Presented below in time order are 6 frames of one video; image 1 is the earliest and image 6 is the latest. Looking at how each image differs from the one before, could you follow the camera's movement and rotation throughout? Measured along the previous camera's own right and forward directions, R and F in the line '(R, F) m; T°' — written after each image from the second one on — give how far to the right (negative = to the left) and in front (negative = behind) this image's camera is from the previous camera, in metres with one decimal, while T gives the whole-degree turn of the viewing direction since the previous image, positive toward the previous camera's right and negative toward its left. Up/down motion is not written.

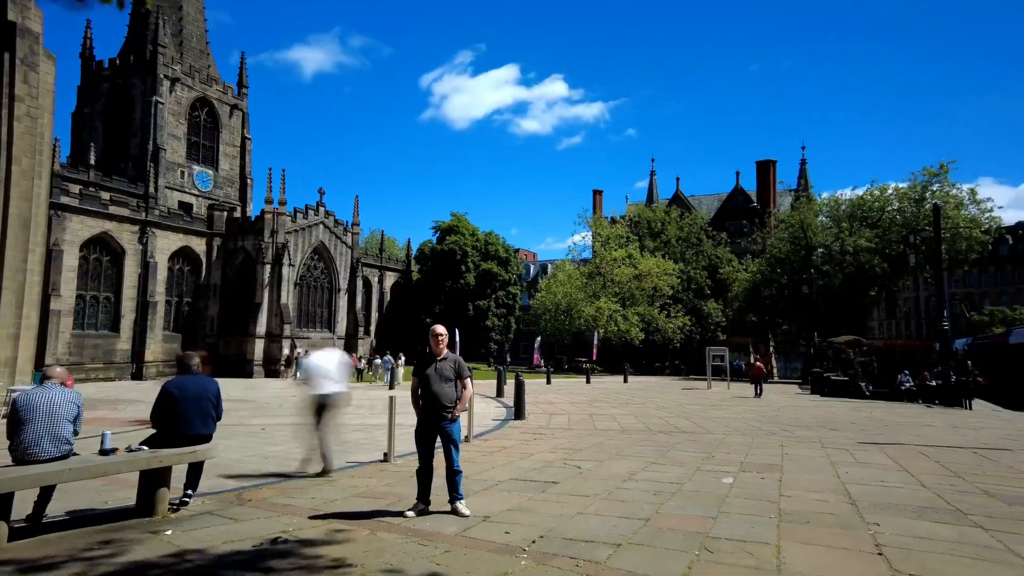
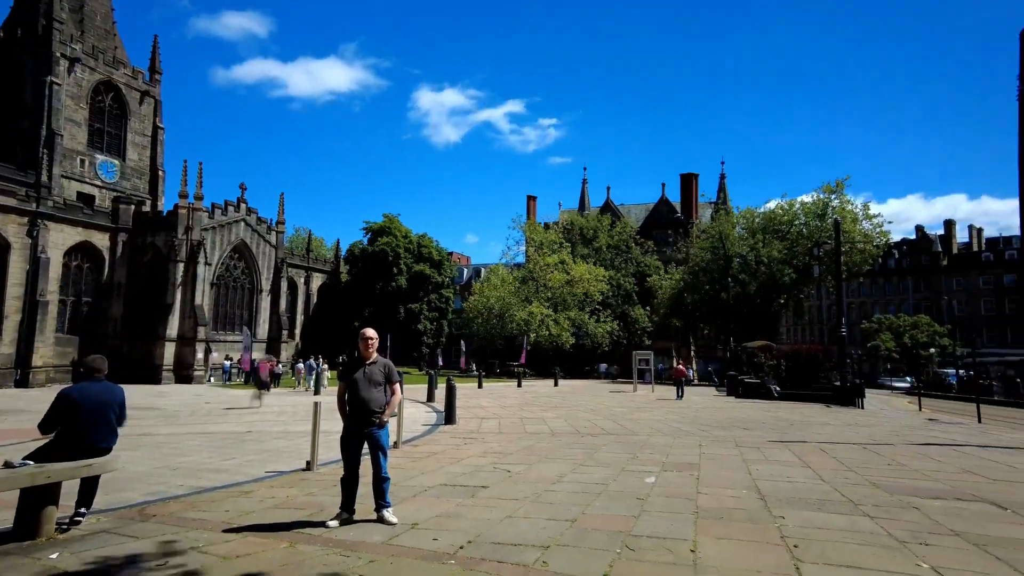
(+0.4, 0.0) m; +6°
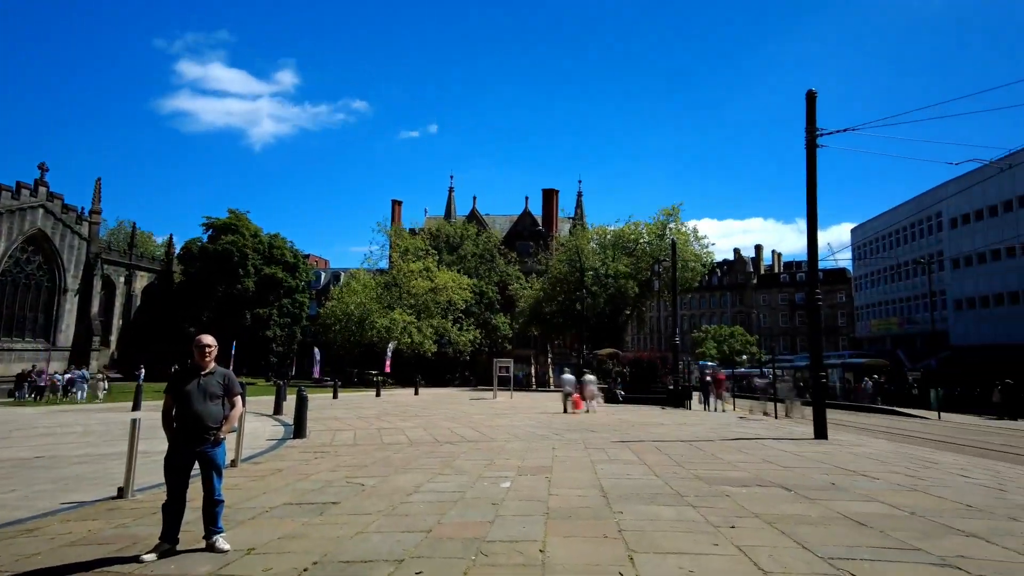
(+0.8, -0.1) m; +13°
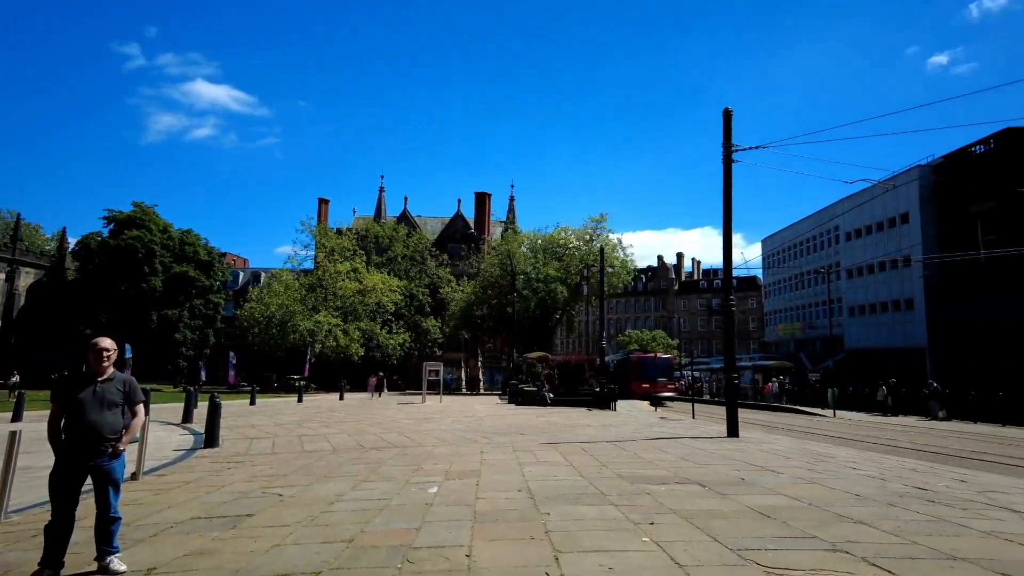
(+0.4, 0.0) m; +6°
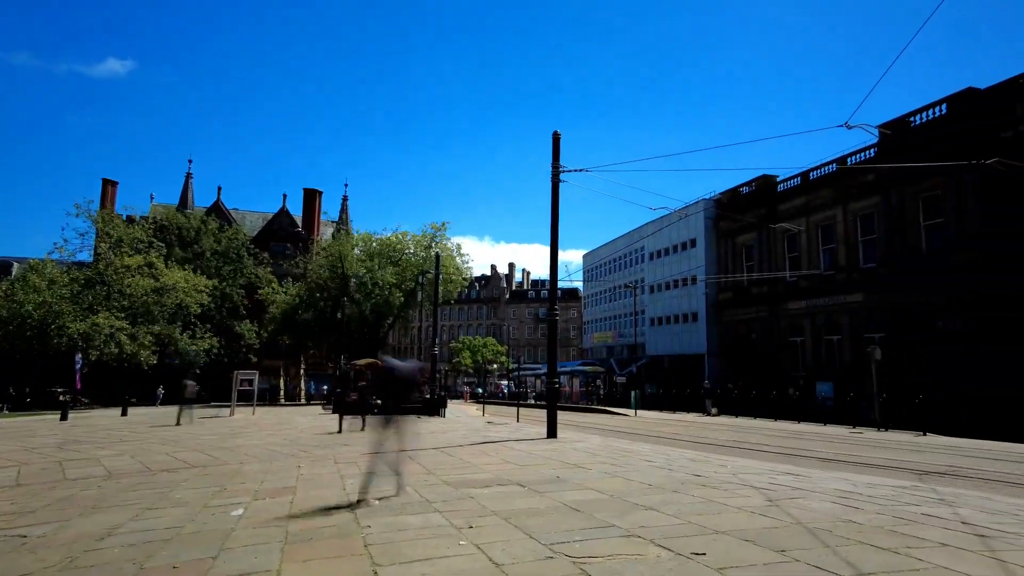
(+1.0, -0.1) m; +15°
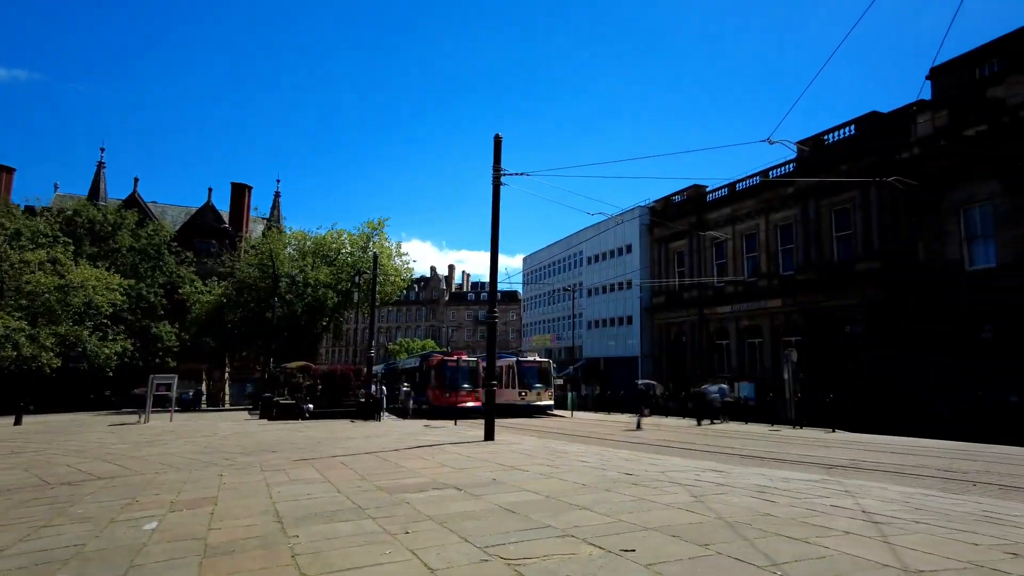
(+0.4, 0.0) m; +6°
